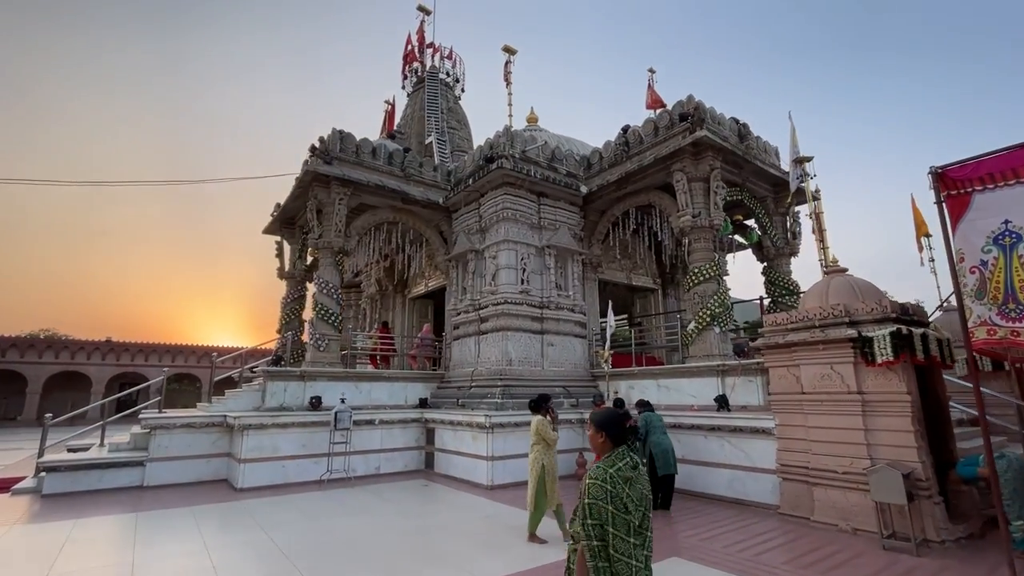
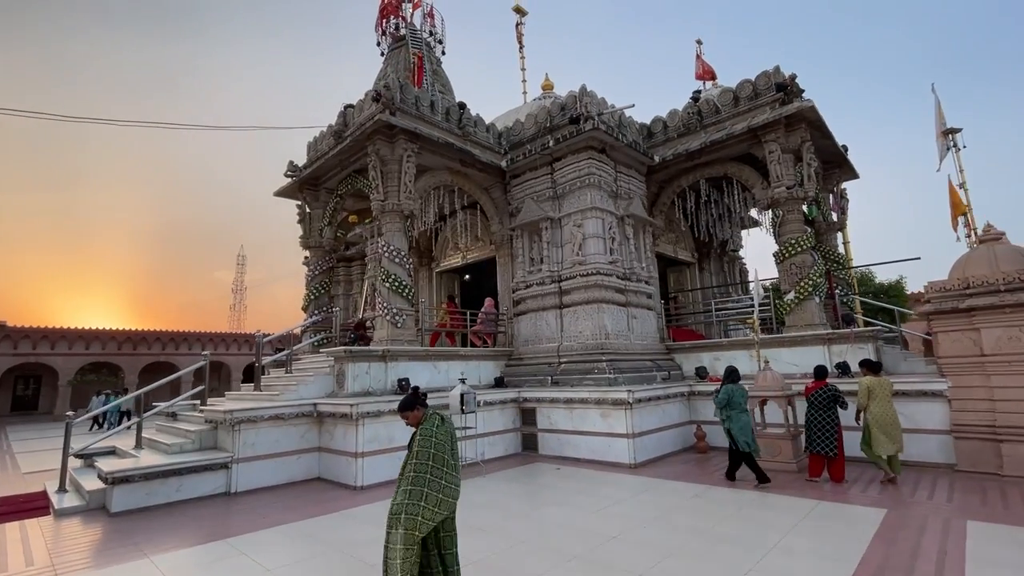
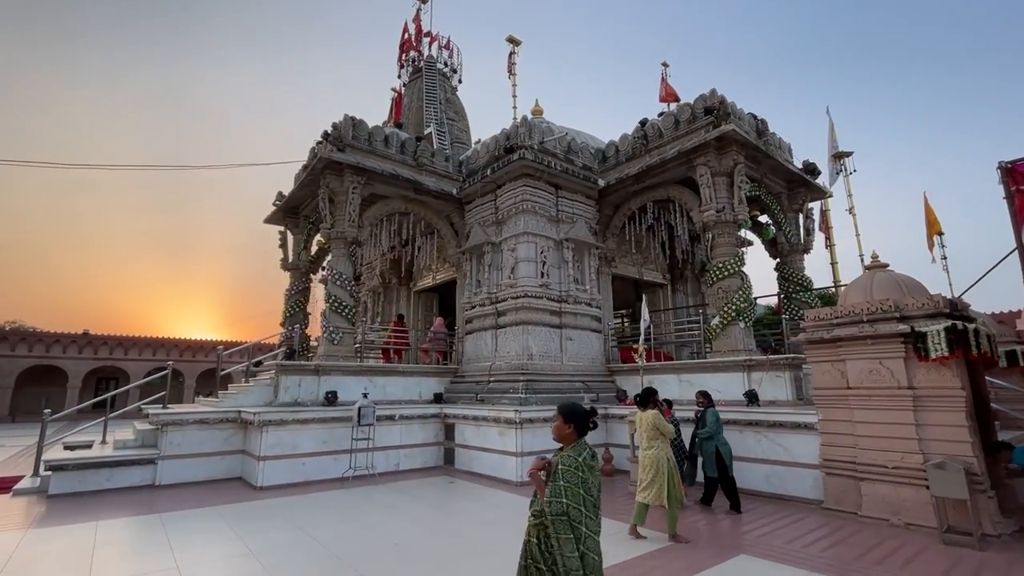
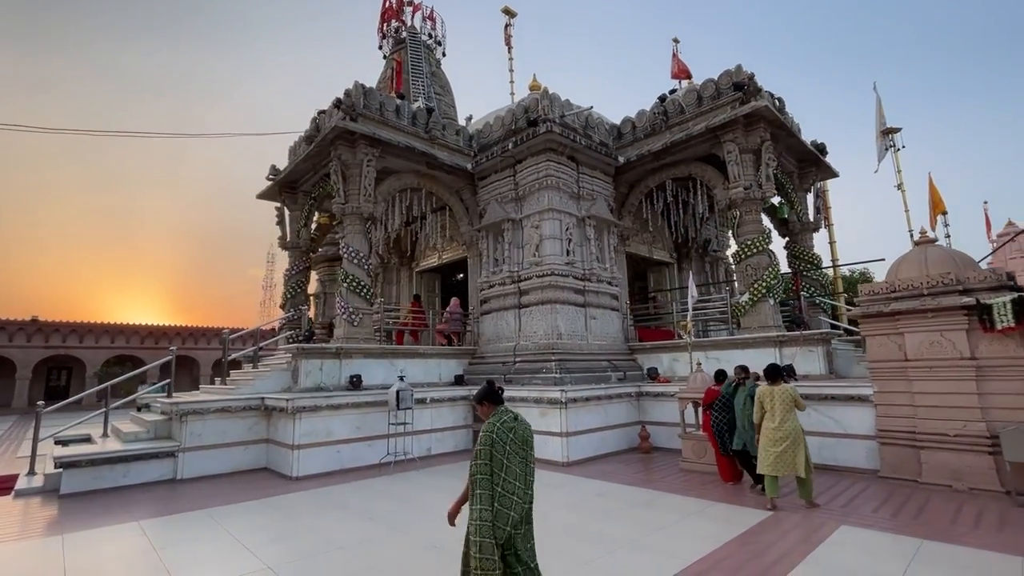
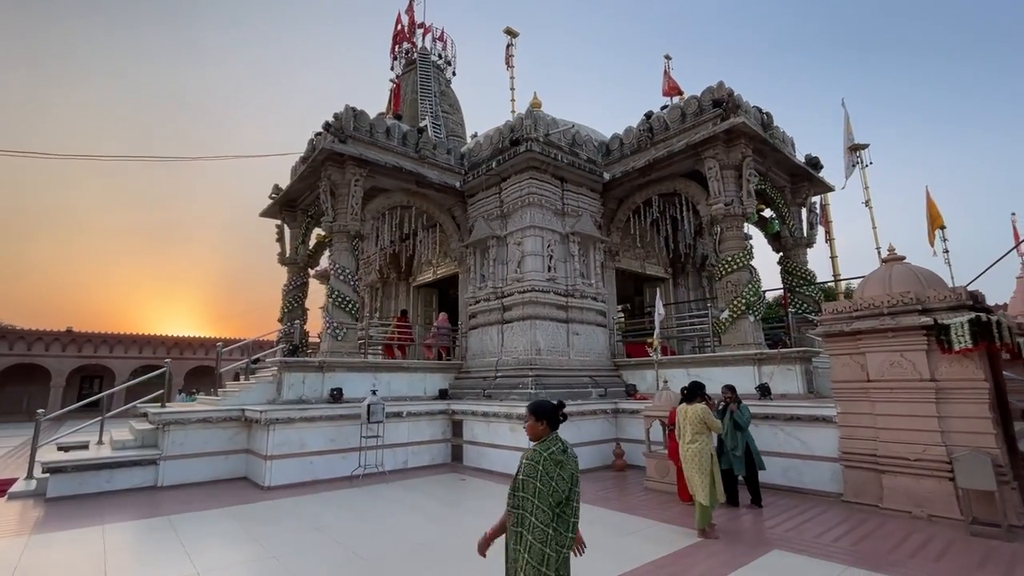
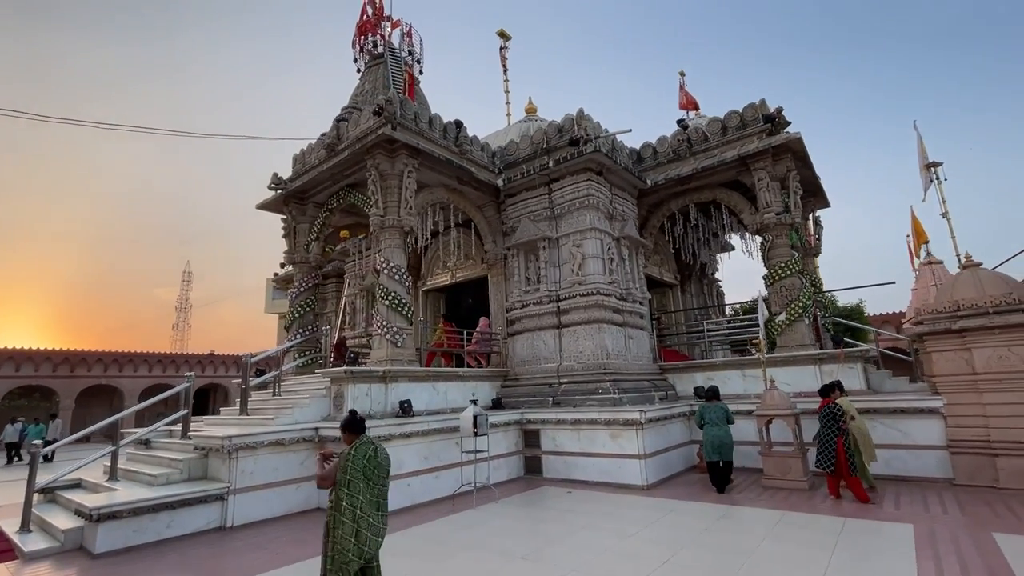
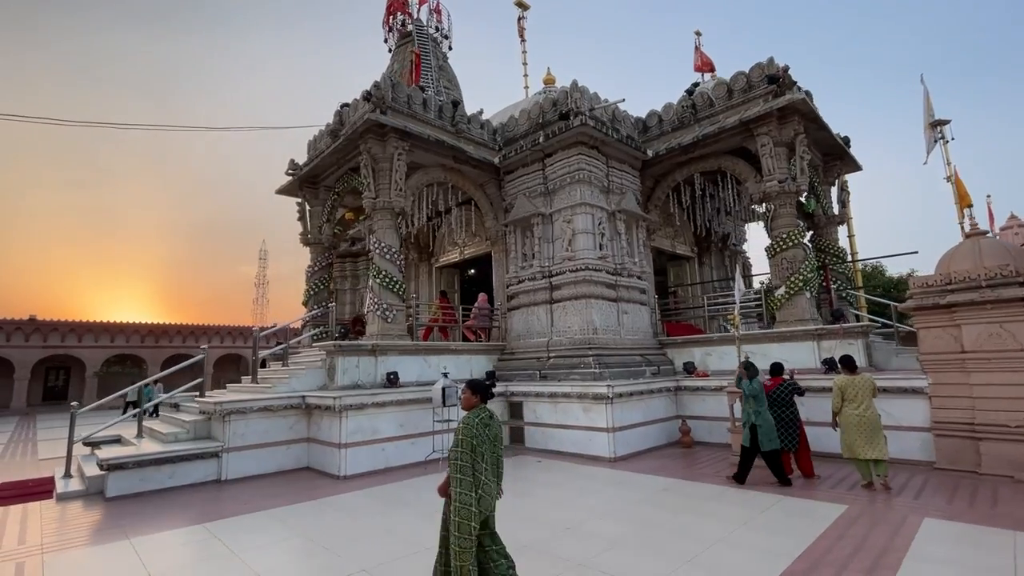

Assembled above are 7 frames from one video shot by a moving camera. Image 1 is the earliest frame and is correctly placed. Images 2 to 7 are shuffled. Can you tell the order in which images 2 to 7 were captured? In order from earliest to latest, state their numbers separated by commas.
3, 5, 4, 7, 2, 6
